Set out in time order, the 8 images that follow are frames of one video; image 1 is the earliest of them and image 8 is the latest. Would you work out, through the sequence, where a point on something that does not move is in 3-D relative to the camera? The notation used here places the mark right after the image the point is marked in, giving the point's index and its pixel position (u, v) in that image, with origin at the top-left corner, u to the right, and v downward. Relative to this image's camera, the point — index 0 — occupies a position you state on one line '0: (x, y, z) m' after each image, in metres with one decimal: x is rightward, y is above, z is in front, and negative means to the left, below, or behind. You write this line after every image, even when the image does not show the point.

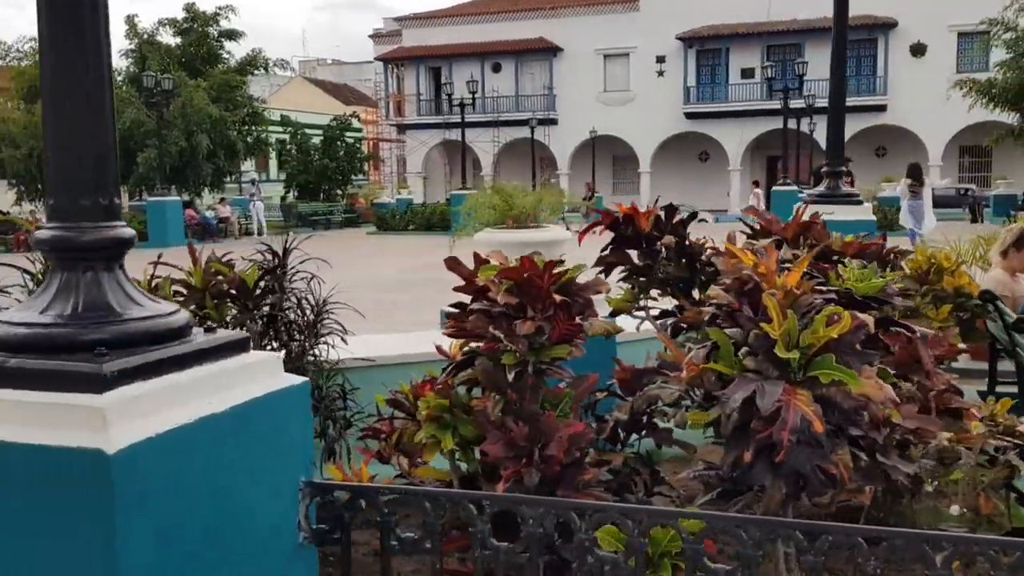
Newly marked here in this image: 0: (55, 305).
0: (-1.1, 0.0, +2.1) m
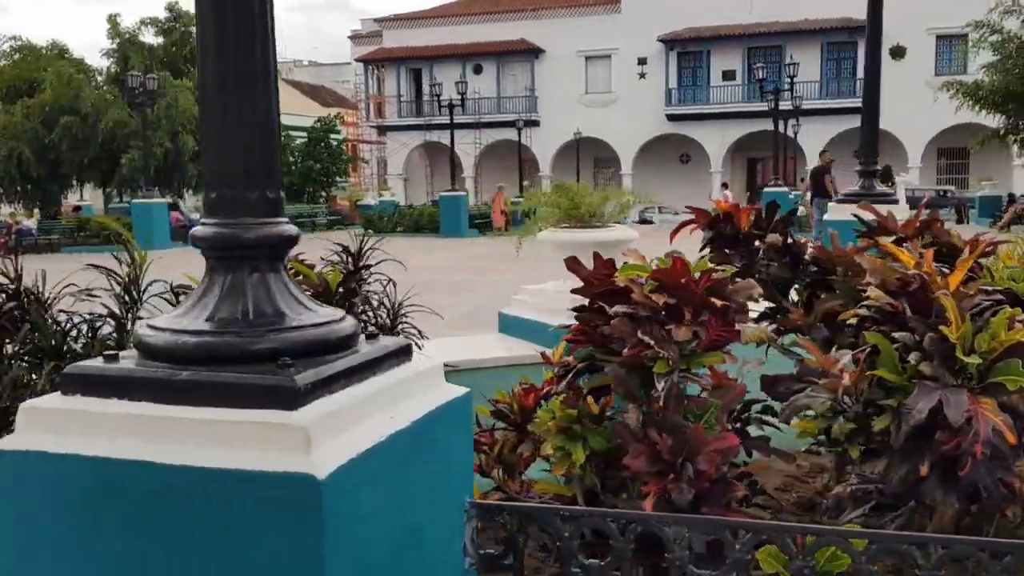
0: (-0.6, 0.0, +1.9) m
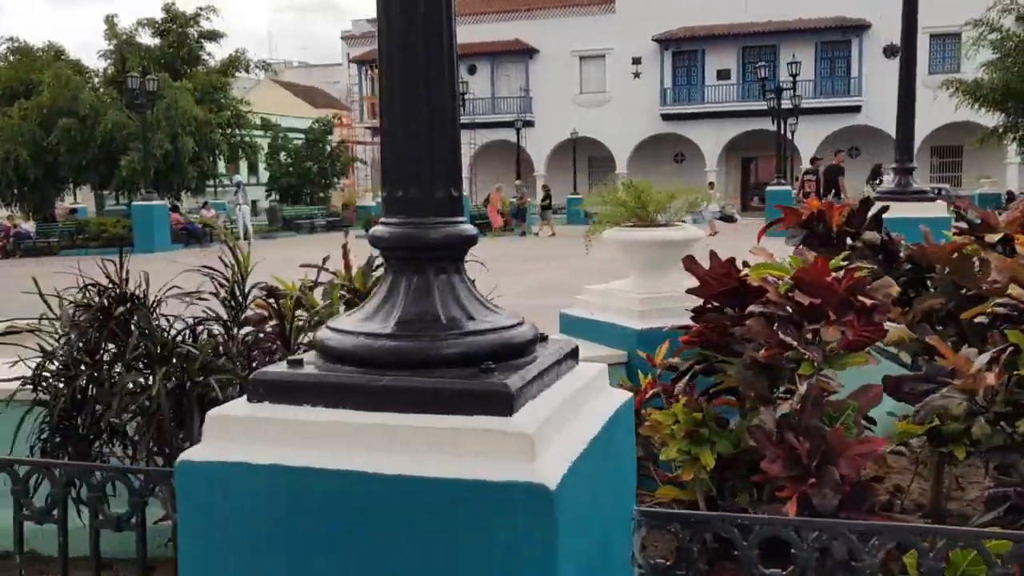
0: (-0.2, 0.0, +1.8) m
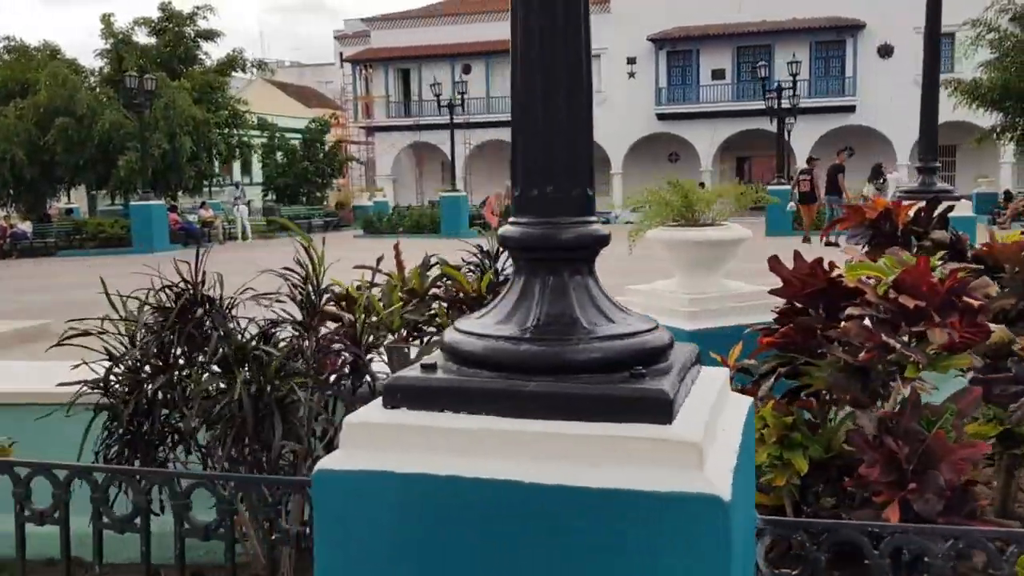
0: (+0.1, 0.0, +1.7) m
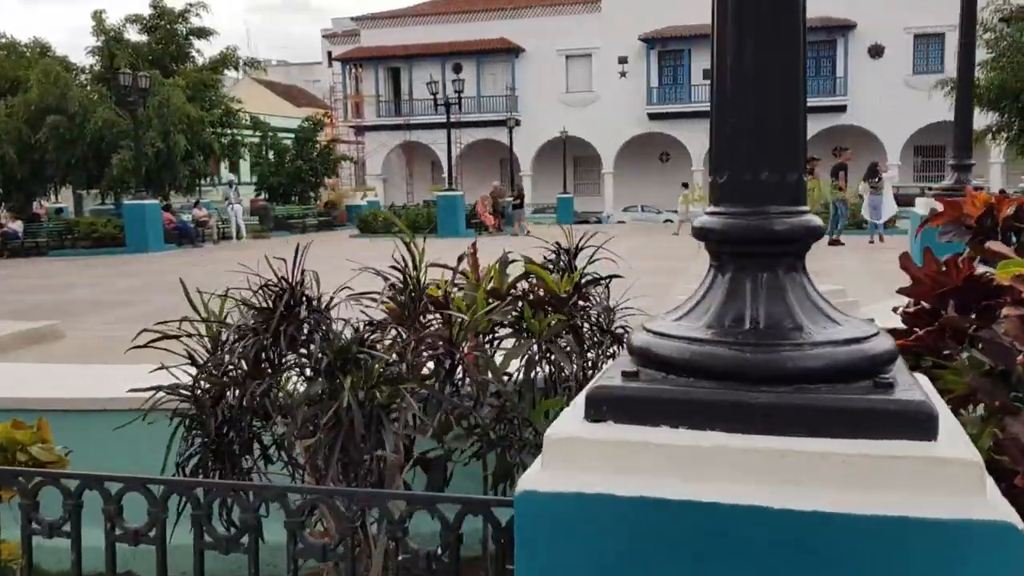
0: (+0.4, 0.0, +1.6) m
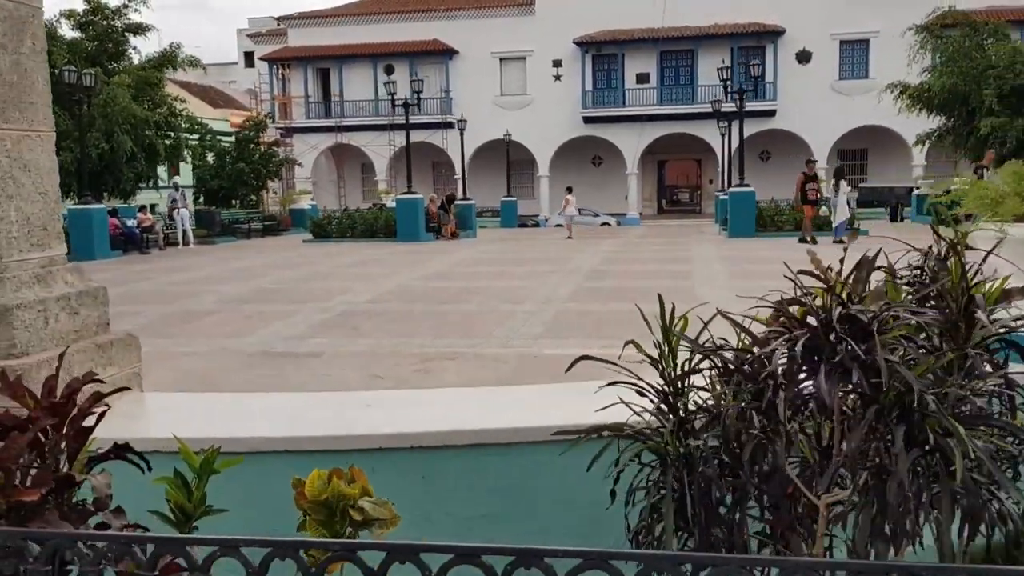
0: (+1.9, -0.1, +1.1) m
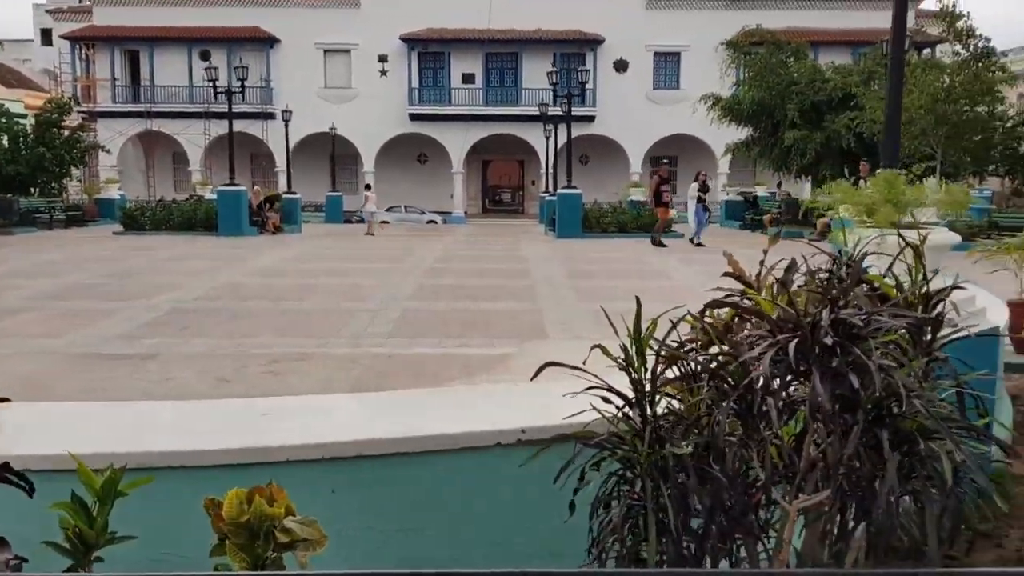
0: (+2.0, -0.1, +1.4) m
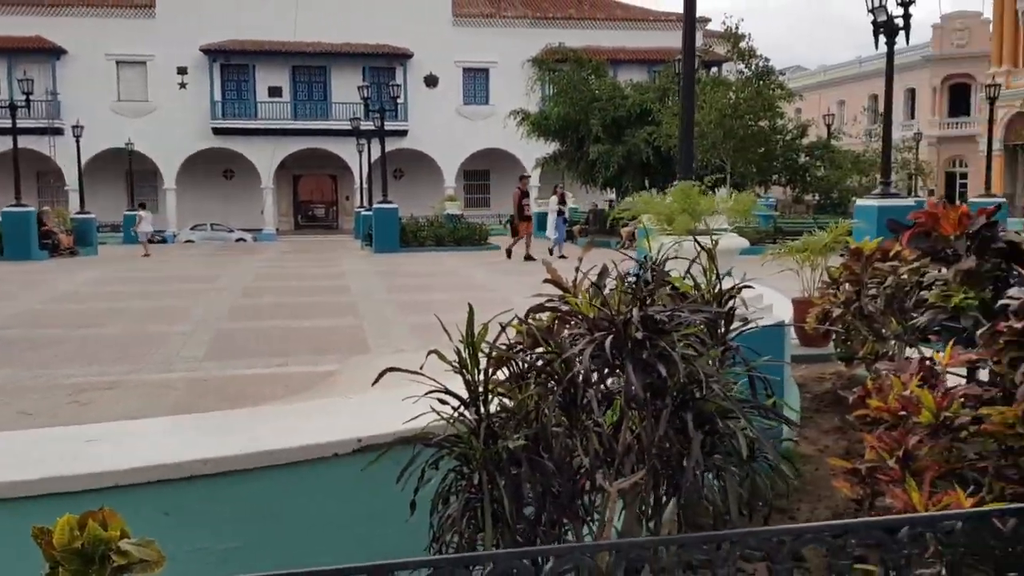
0: (+1.7, 0.0, +1.9) m
